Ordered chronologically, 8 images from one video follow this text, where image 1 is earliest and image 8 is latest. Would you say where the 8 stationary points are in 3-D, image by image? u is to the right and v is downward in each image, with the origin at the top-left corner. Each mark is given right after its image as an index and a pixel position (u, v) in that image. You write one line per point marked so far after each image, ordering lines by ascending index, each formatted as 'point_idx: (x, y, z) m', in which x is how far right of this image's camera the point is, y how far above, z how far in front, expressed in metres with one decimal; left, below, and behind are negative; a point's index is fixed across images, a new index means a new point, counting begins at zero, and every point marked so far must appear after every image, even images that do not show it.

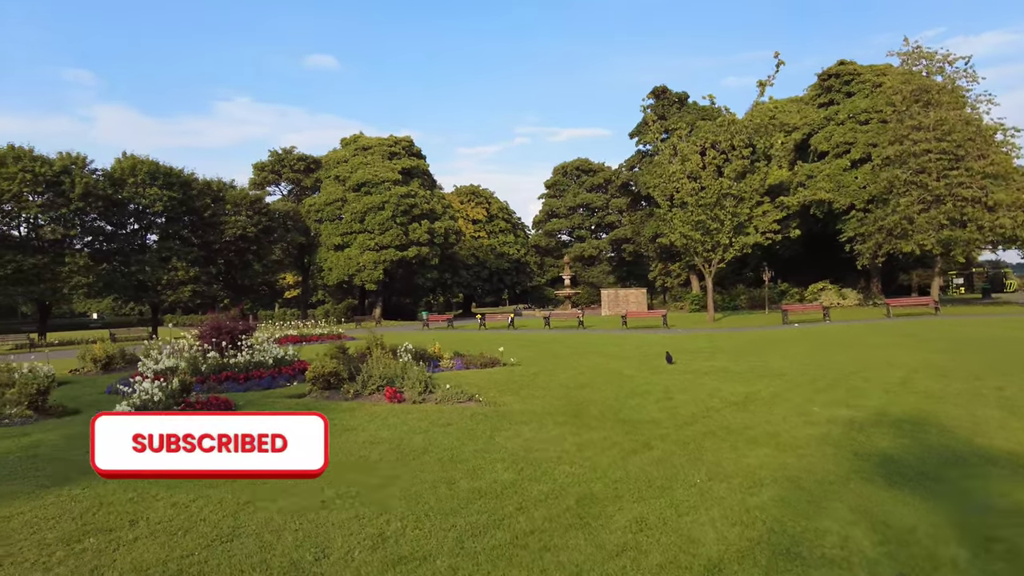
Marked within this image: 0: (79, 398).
0: (-7.7, -2.0, +11.6) m
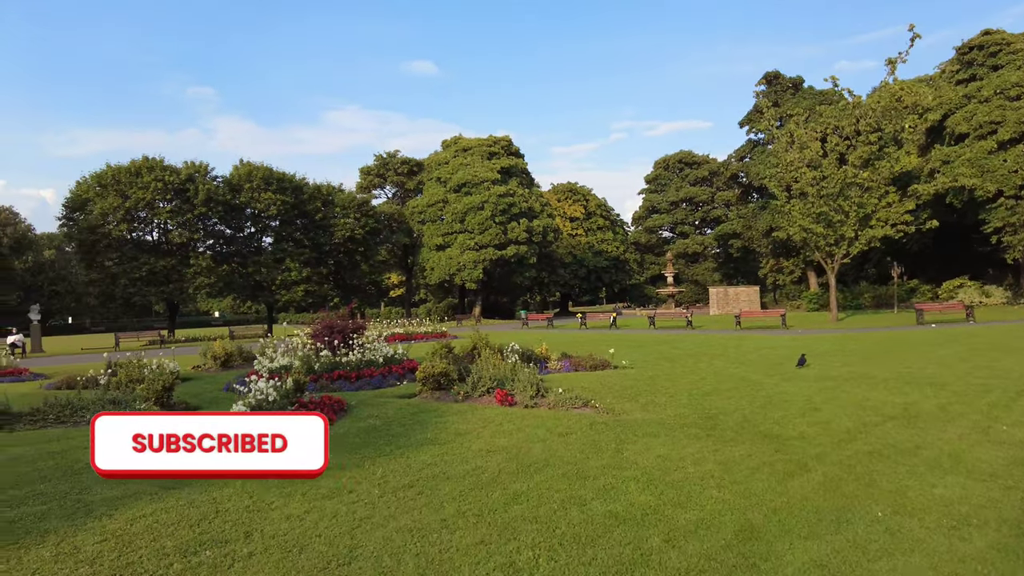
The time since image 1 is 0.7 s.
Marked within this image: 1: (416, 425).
0: (-5.7, -1.9, +11.9) m
1: (-1.2, -1.8, +8.6) m
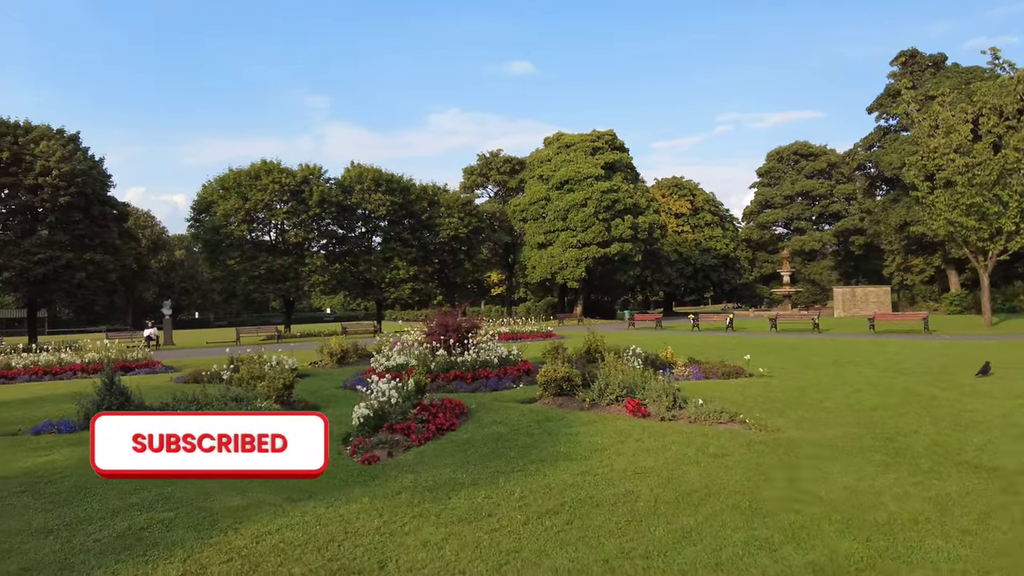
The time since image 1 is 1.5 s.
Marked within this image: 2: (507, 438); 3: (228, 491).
0: (-3.5, -1.9, +11.7) m
1: (+0.4, -1.8, +7.9) m
2: (0.0, -1.8, +7.8) m
3: (-2.6, -1.8, +5.9) m
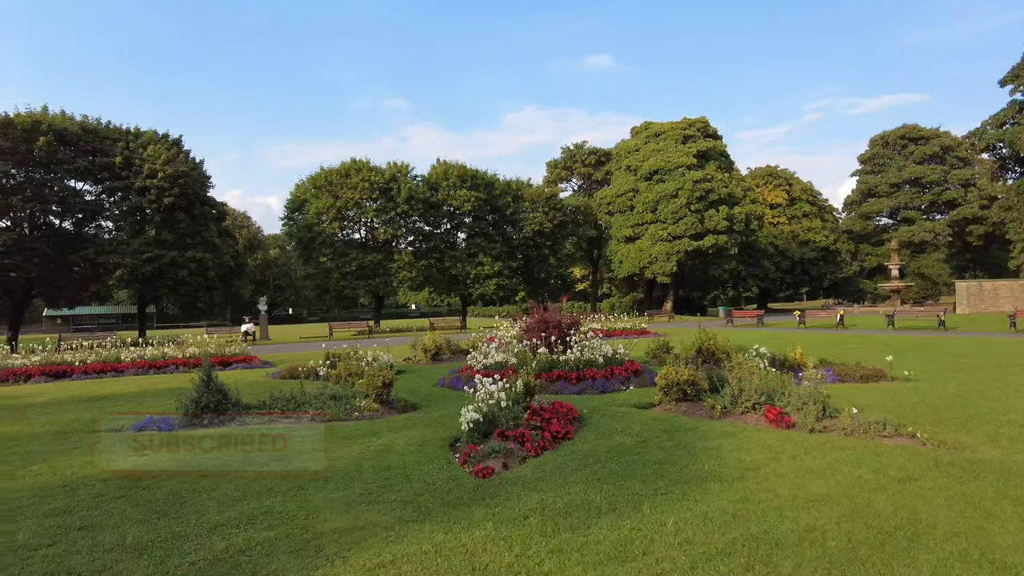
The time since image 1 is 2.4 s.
0: (-1.6, -1.8, +11.1) m
1: (+1.8, -1.7, +6.8) m
2: (+1.3, -1.7, +6.8) m
3: (-1.4, -1.7, +5.2) m
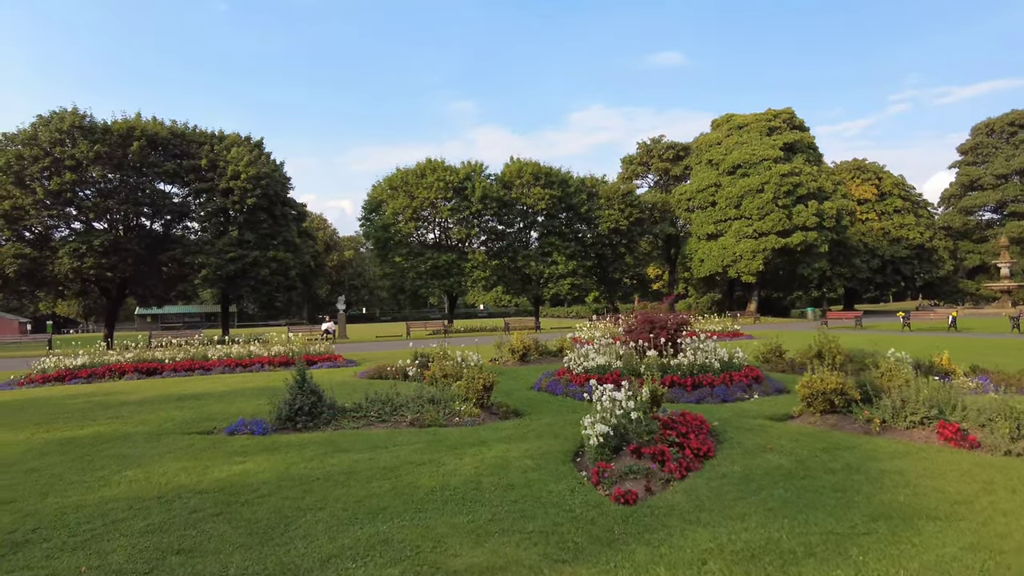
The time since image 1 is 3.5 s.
0: (0.0, -1.7, +10.3) m
1: (+3.0, -1.6, +5.7) m
2: (+2.5, -1.6, +5.7) m
3: (-0.3, -1.7, +4.4) m
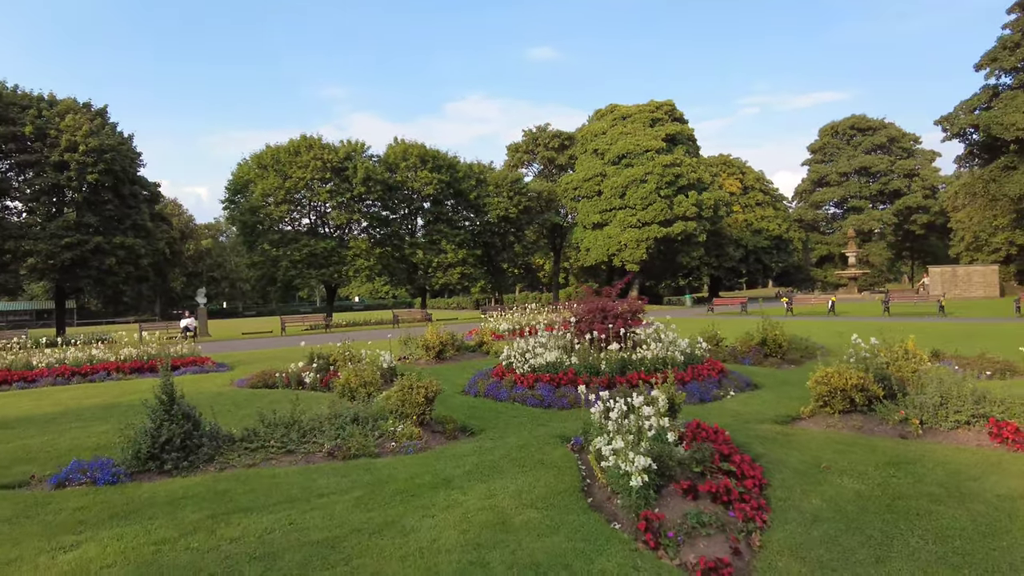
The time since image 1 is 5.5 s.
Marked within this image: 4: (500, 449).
0: (-0.7, -1.5, +8.2) m
1: (+3.1, -1.4, +4.3) m
2: (+2.6, -1.4, +4.2) m
3: (0.0, -1.5, +2.3) m
4: (-0.1, -1.5, +6.2) m
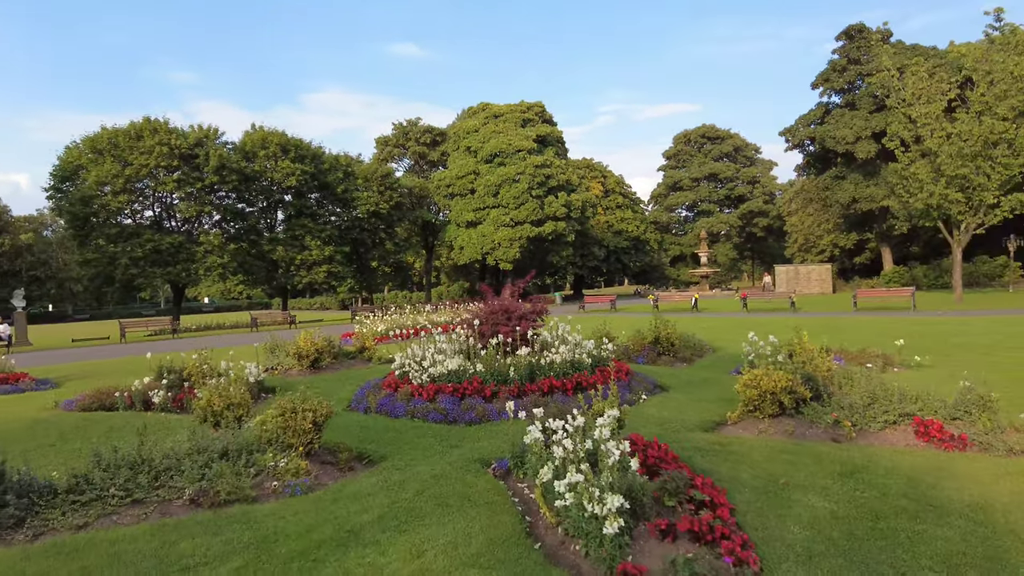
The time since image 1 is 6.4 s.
0: (-1.8, -1.5, +7.0) m
1: (+2.7, -1.4, +3.9) m
2: (+2.3, -1.4, +3.8) m
3: (+0.1, -1.5, +1.4) m
4: (-0.8, -1.5, +5.2) m
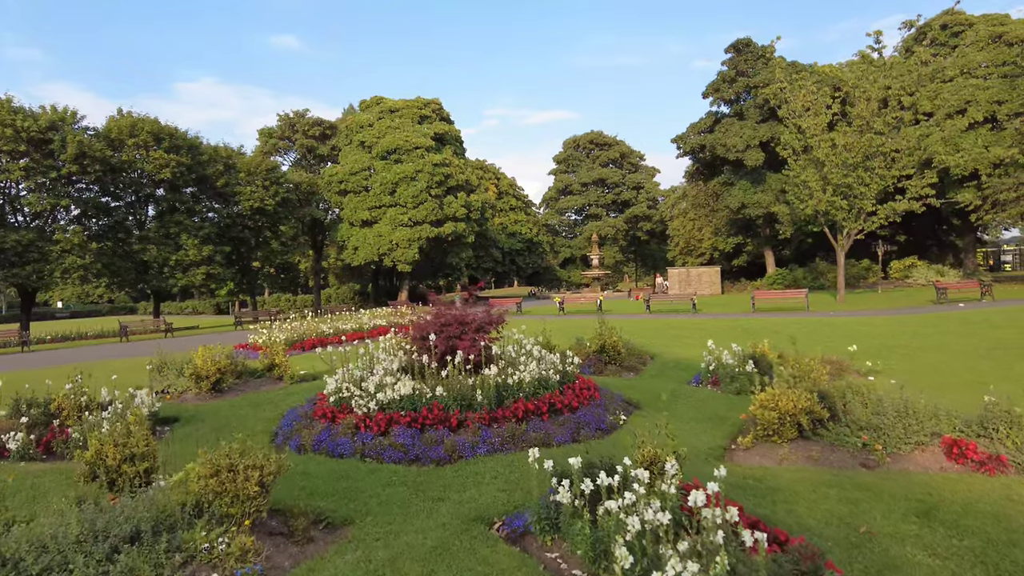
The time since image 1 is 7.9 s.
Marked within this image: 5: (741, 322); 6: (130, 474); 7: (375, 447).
0: (-2.0, -1.6, +5.6) m
1: (+3.0, -1.5, +3.3) m
2: (+2.6, -1.5, +3.1) m
3: (+0.9, -1.6, +0.4) m
4: (-0.6, -1.6, +3.9) m
5: (+7.6, -0.9, +19.2) m
6: (-2.8, -1.3, +4.8) m
7: (-1.3, -1.5, +6.2) m
